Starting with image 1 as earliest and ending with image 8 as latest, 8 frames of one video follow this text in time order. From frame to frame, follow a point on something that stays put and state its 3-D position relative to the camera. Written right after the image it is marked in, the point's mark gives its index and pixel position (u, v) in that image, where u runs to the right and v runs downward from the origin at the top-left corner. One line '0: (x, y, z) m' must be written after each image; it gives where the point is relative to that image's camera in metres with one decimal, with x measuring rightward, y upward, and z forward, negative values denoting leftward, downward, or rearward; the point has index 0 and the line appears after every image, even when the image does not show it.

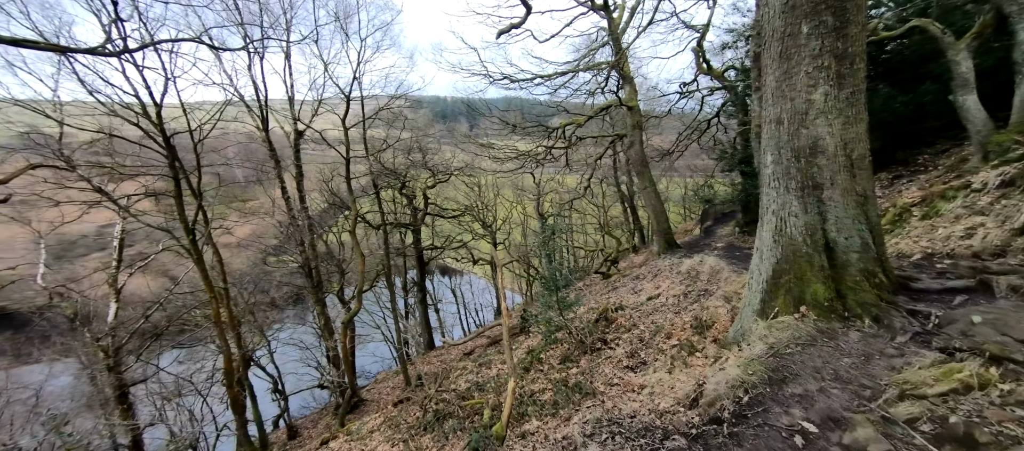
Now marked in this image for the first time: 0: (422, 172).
0: (-2.2, +1.3, +11.0) m
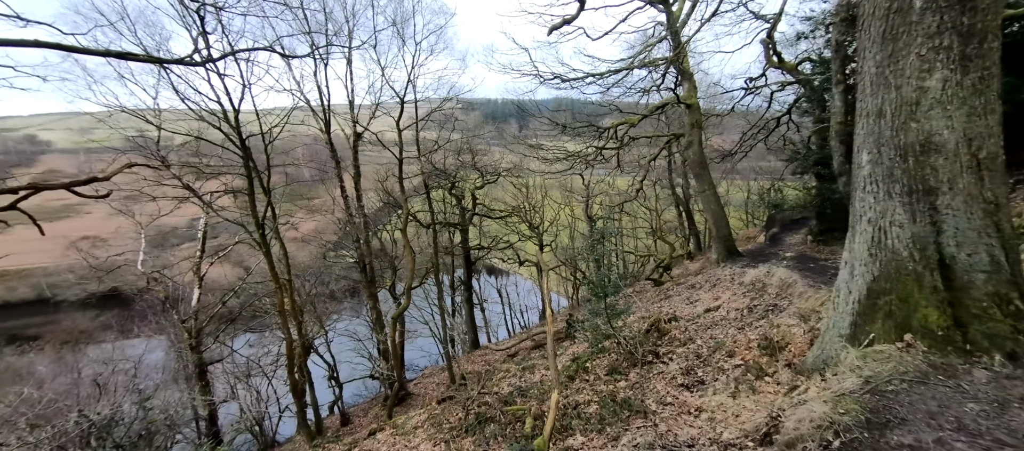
0: (-1.0, +1.3, +11.0) m
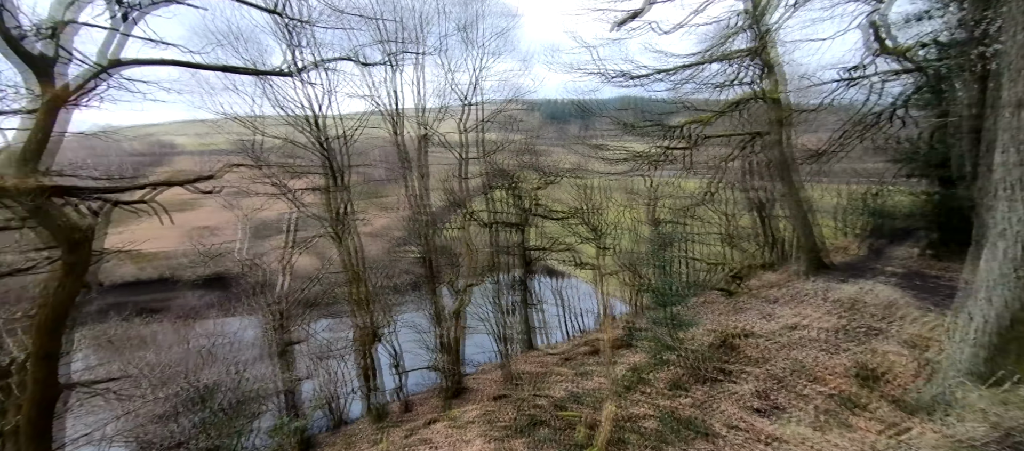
0: (+0.5, +1.3, +10.9) m
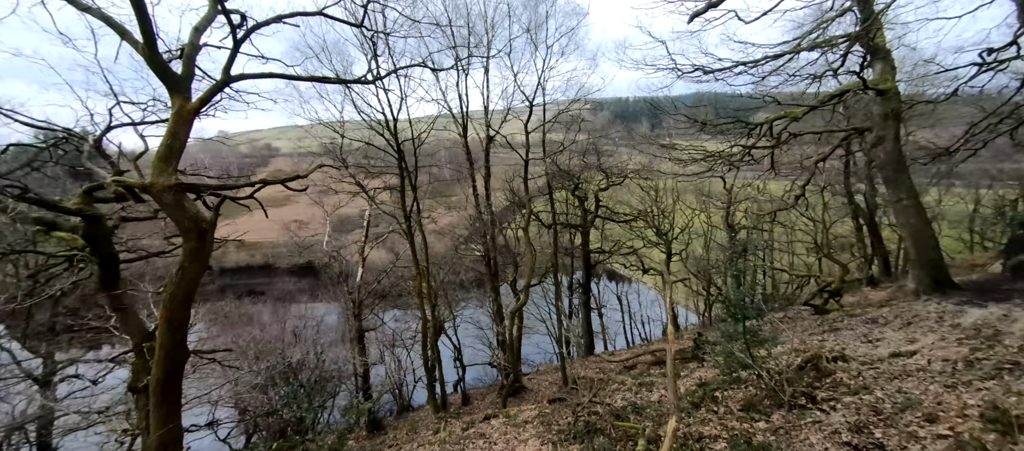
0: (+2.0, +1.2, +10.6) m
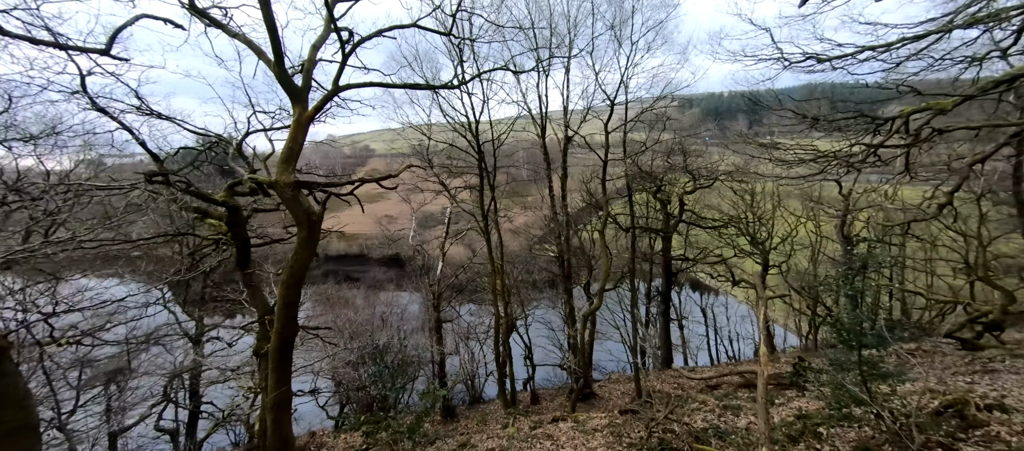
0: (+3.8, +1.1, +9.9) m
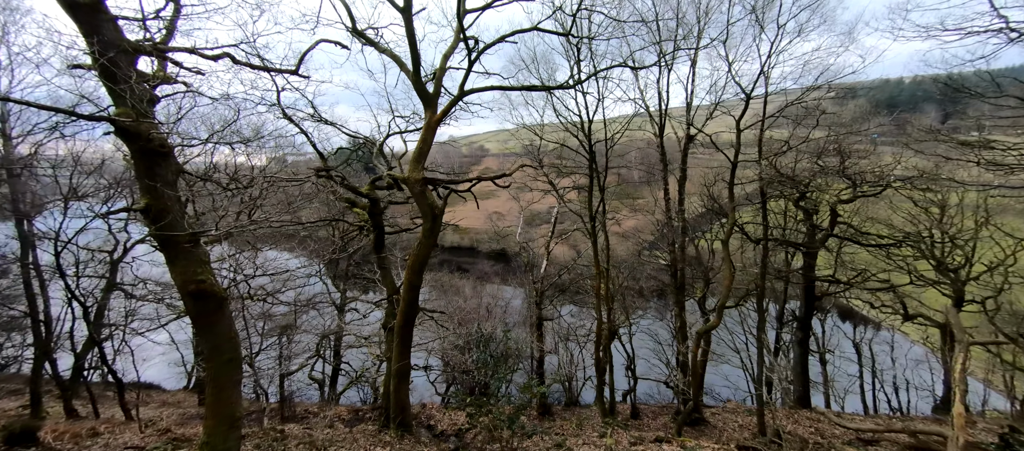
0: (+6.0, +0.8, +8.3) m
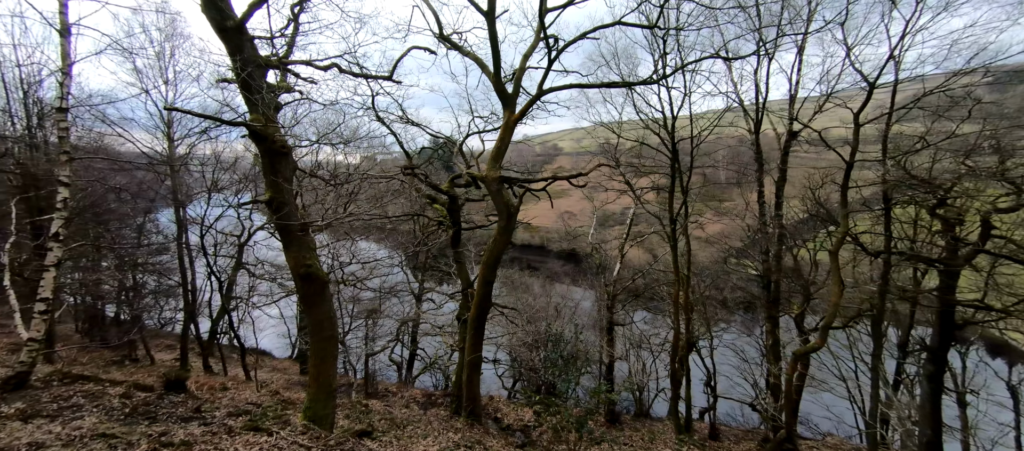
0: (+7.3, +0.6, +6.8) m
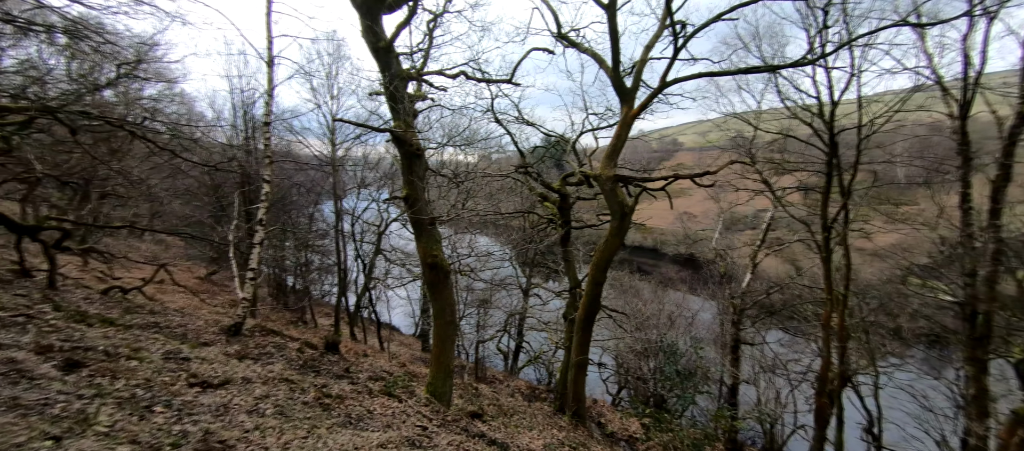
0: (+8.7, +0.3, +4.1) m
